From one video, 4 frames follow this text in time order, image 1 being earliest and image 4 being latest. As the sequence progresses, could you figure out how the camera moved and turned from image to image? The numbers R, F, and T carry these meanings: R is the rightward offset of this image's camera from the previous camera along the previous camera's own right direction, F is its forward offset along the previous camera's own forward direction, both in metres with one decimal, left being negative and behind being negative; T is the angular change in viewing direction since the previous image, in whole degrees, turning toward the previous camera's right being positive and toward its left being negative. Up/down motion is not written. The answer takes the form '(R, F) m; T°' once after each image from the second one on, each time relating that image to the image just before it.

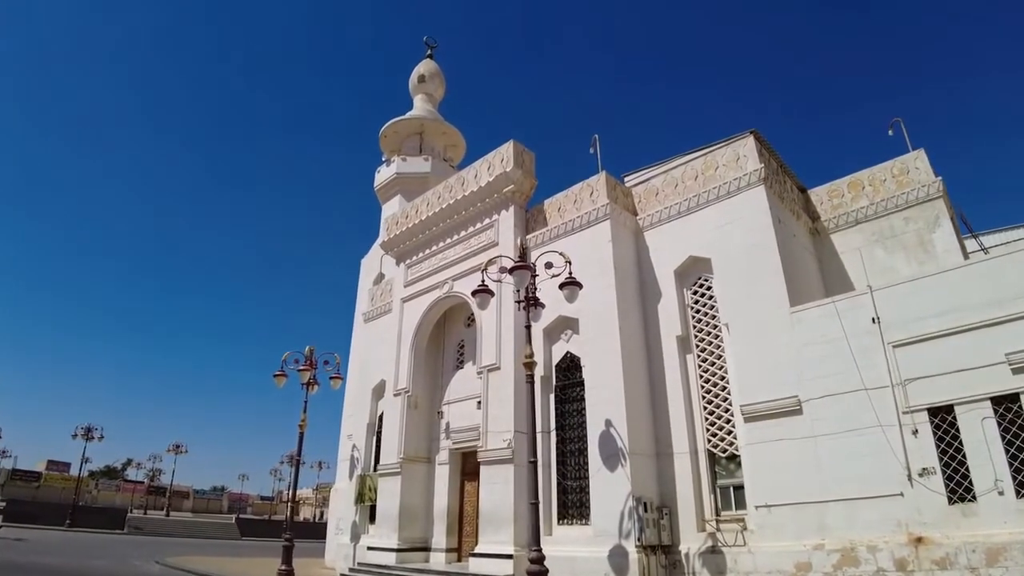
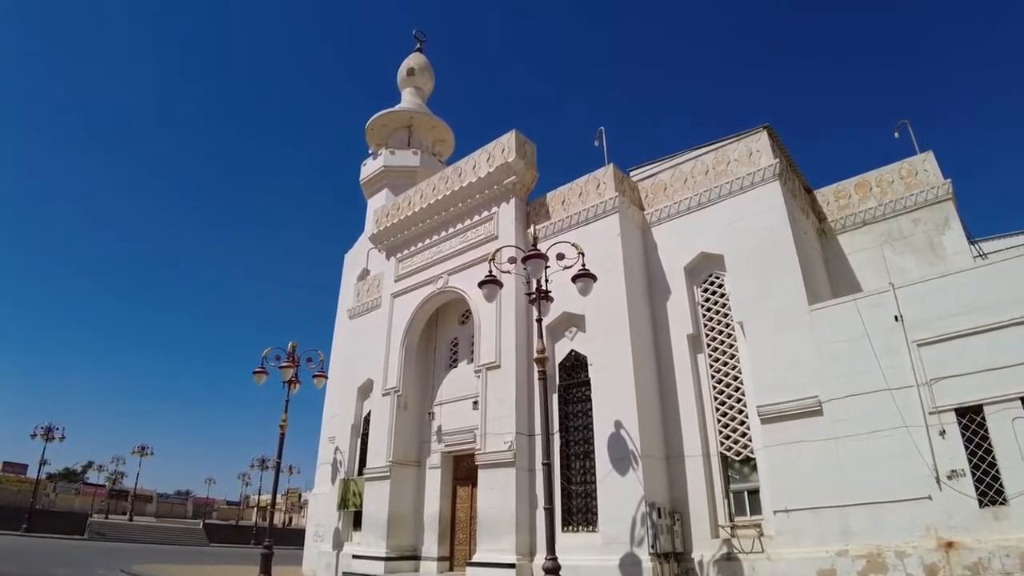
(-0.5, +0.5) m; +3°
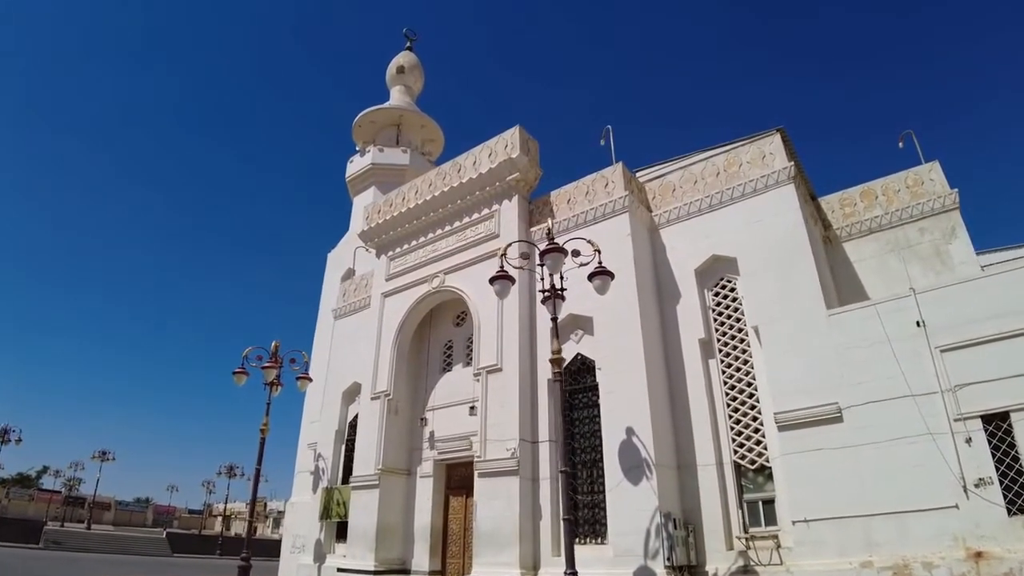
(-0.6, +0.4) m; +3°
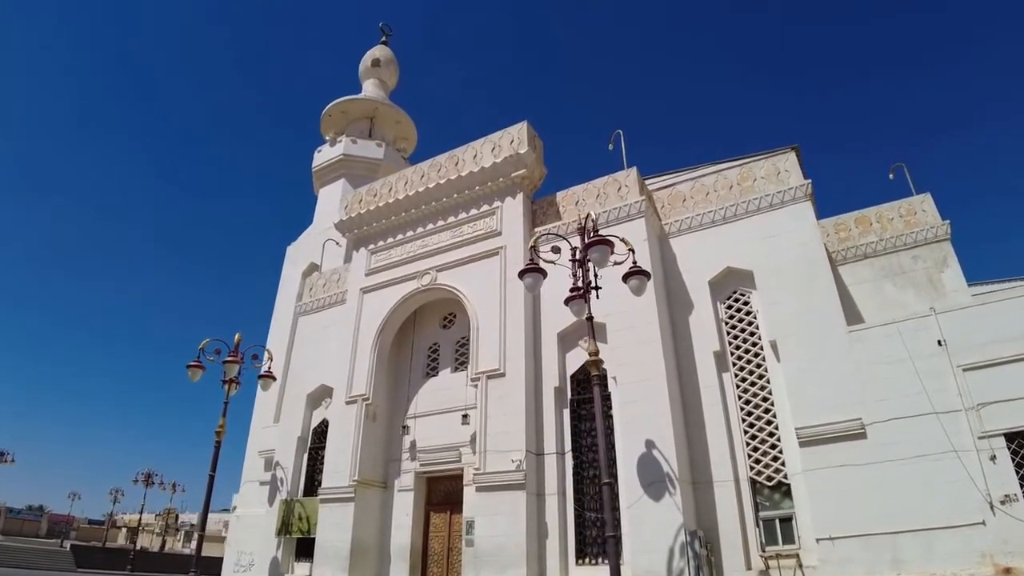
(-1.3, +0.7) m; +7°
